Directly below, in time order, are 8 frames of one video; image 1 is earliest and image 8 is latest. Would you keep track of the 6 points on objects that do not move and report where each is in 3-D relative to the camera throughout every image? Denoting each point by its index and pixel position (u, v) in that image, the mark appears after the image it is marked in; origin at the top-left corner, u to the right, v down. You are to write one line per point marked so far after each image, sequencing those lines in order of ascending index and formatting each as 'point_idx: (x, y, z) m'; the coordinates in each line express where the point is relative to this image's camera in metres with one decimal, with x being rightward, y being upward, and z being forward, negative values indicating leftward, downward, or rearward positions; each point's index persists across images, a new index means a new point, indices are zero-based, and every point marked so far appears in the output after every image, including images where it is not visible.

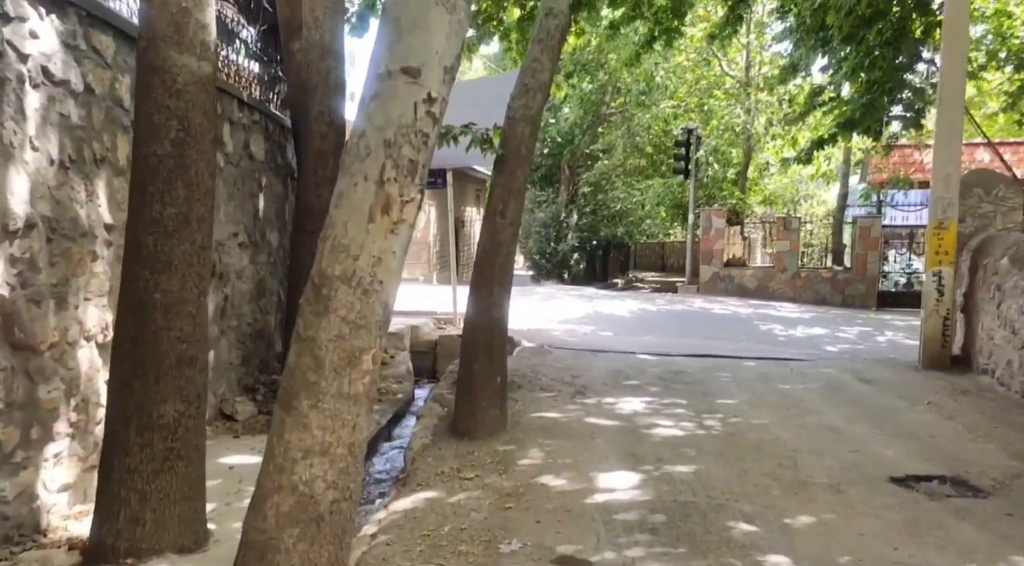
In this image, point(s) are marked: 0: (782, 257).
0: (+6.2, +0.6, +18.8) m
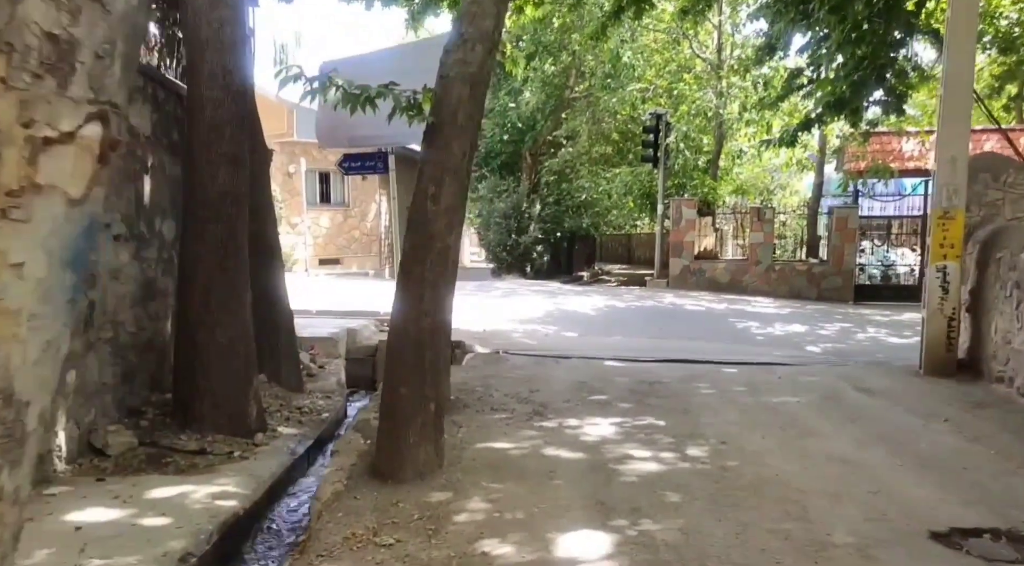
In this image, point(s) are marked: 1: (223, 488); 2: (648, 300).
0: (+5.3, +0.7, +17.9) m
1: (-1.9, -1.3, +5.3) m
2: (+2.7, -0.4, +16.3) m
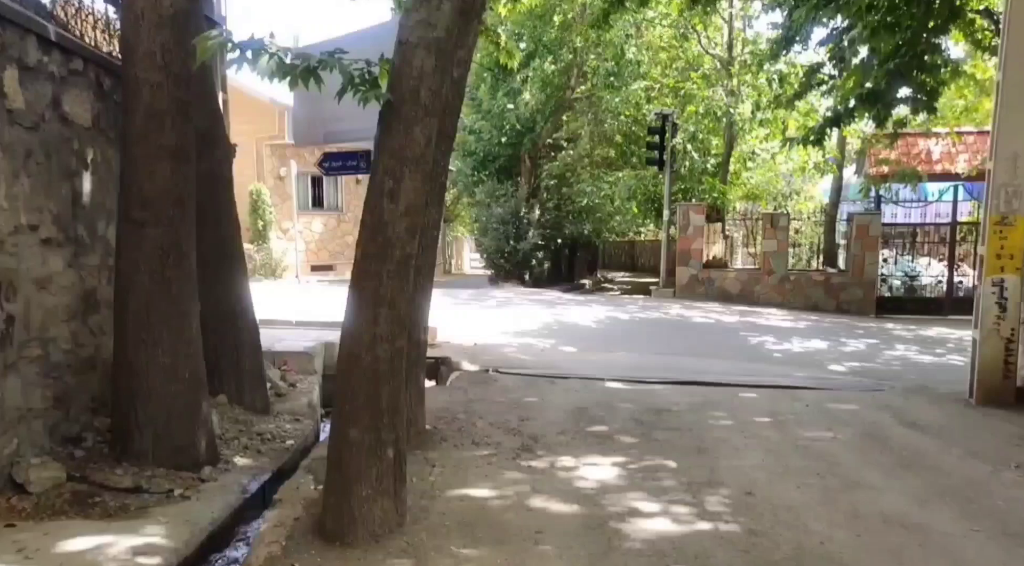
0: (+5.2, +0.5, +17.1) m
1: (-2.0, -1.4, +4.5) m
2: (+2.6, -0.6, +15.4) m
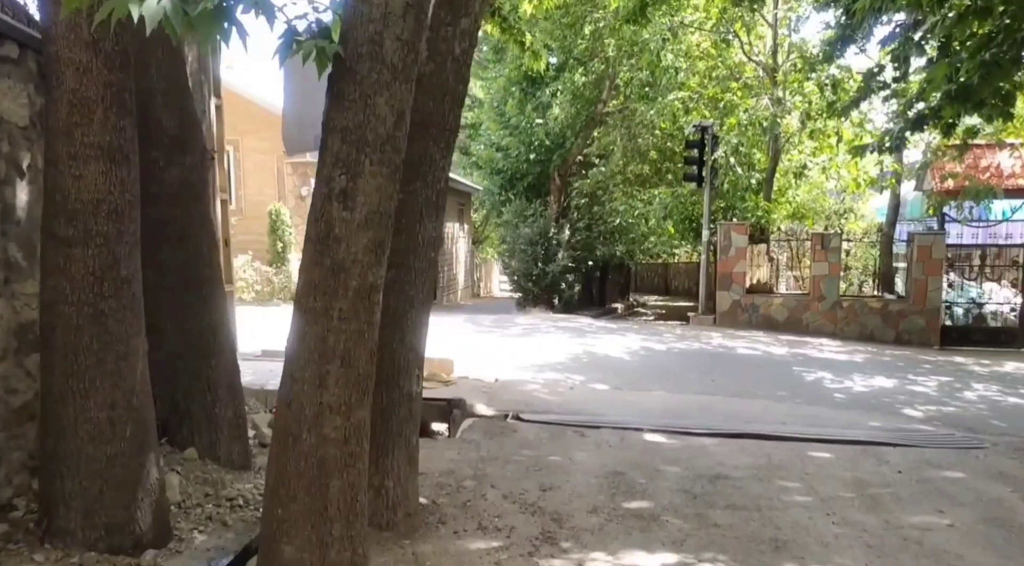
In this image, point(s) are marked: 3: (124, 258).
0: (+5.8, 0.0, +15.8) m
1: (-1.9, -1.5, +3.4) m
2: (+3.1, -1.0, +14.2) m
3: (-1.9, +0.1, +4.1) m
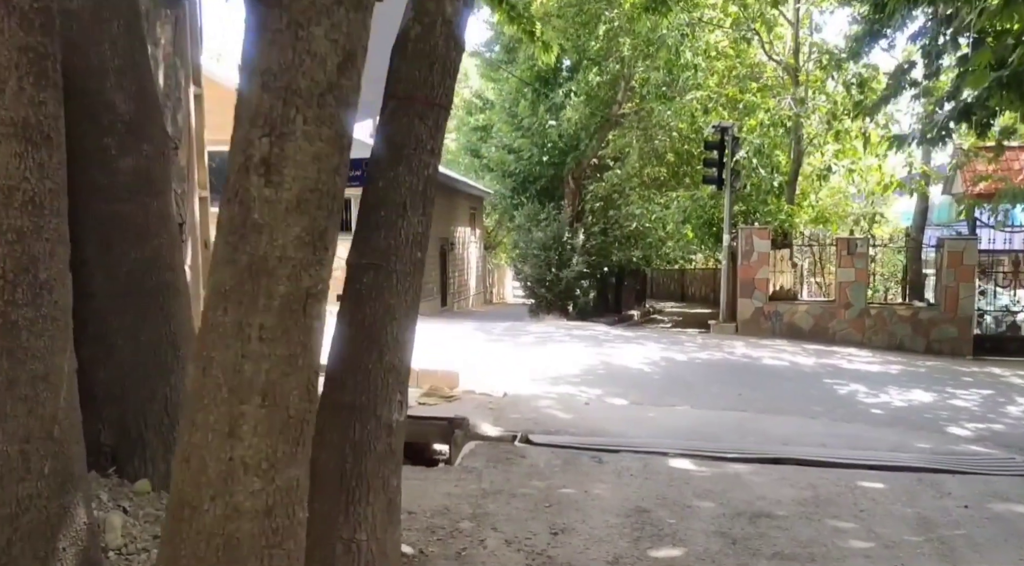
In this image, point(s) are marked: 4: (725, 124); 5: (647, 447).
0: (+6.0, -0.1, +15.0) m
1: (-1.9, -1.6, +2.7) m
2: (+3.3, -1.1, +13.5) m
3: (-1.9, +0.1, +3.5) m
4: (+3.9, +2.9, +15.2) m
5: (+1.0, -1.2, +6.0) m
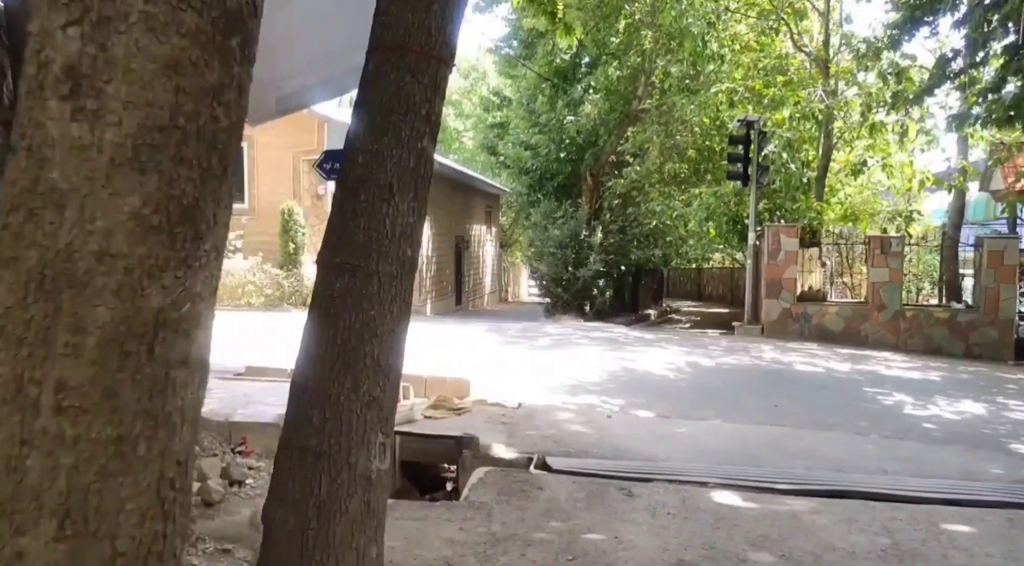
0: (+6.3, -0.1, +14.1) m
1: (-1.9, -1.6, +2.0) m
2: (+3.5, -1.1, +12.7) m
3: (-1.9, +0.1, +2.8) m
4: (+4.2, +2.9, +14.4) m
5: (+1.1, -1.2, +5.2) m
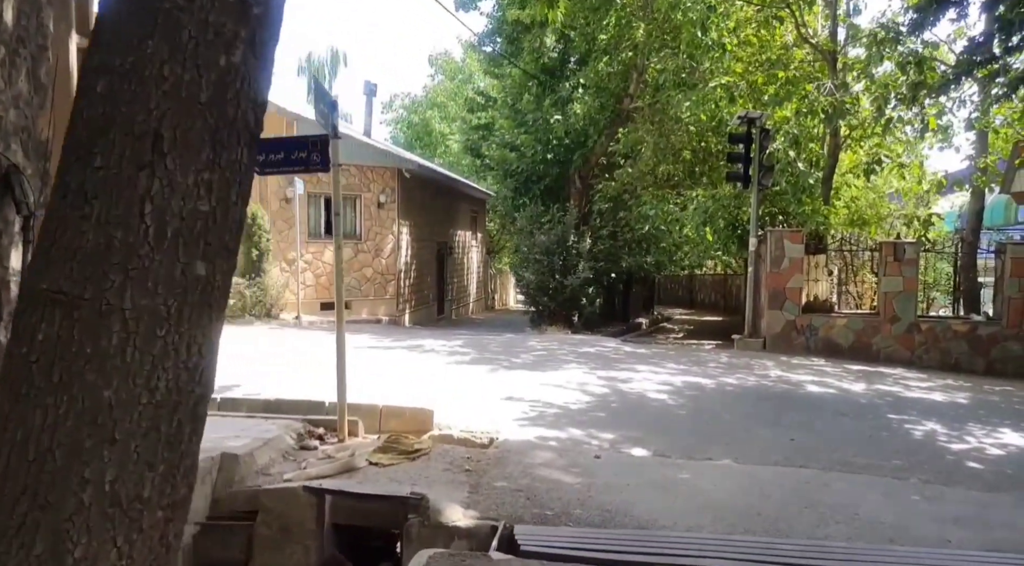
0: (+6.0, -0.3, +12.9) m
1: (-2.0, -1.6, +0.7) m
2: (+3.2, -1.3, +11.4) m
3: (-2.0, 0.0, +1.5) m
4: (+3.9, +2.7, +13.2) m
5: (+0.9, -1.3, +4.0) m
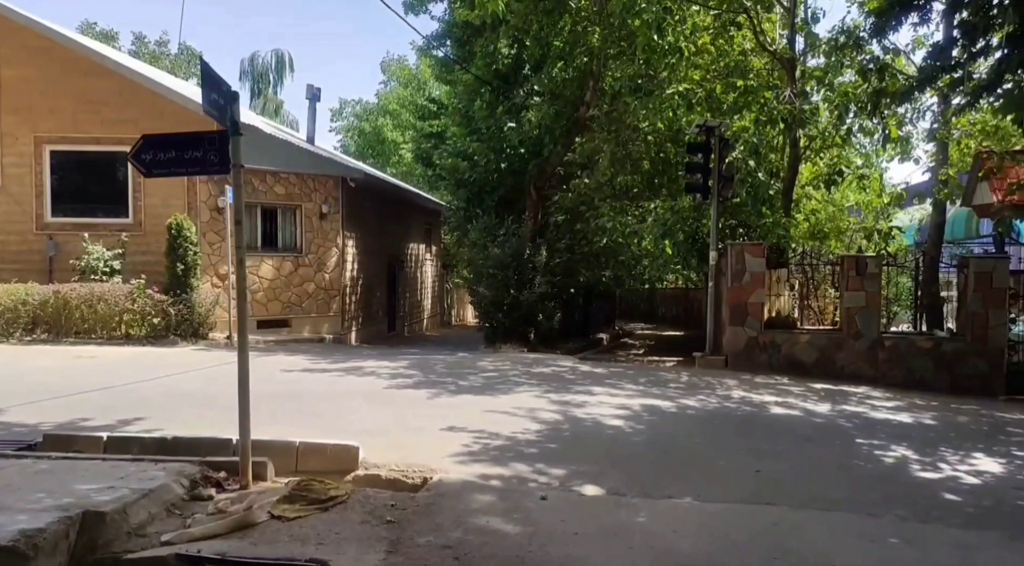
0: (+5.2, -0.5, +12.4) m
1: (-2.2, -1.7, -0.1) m
2: (+2.5, -1.5, +10.8) m
3: (-2.3, 0.0, +0.7) m
4: (+3.1, +2.5, +12.6) m
5: (+0.6, -1.4, +3.3) m
